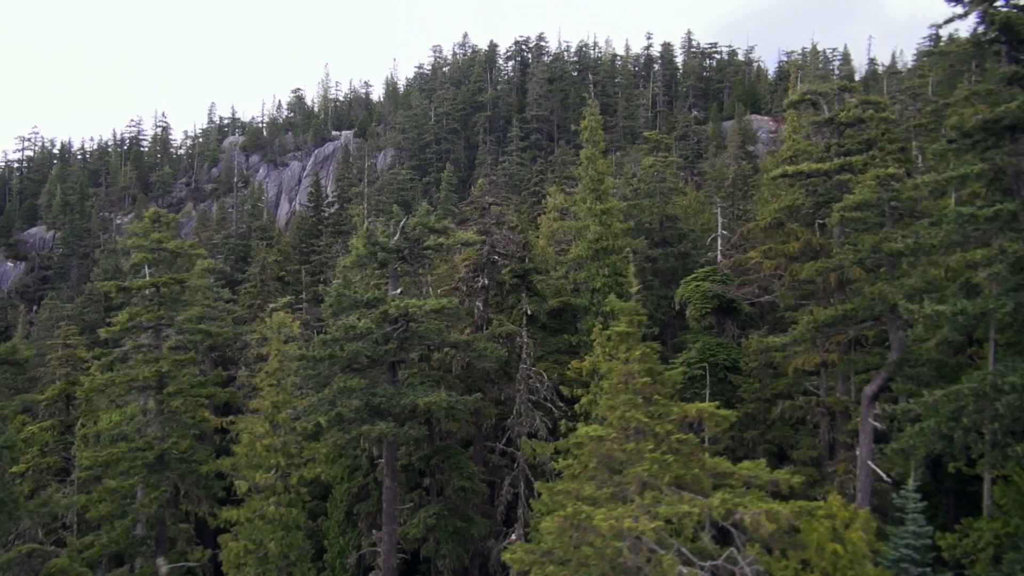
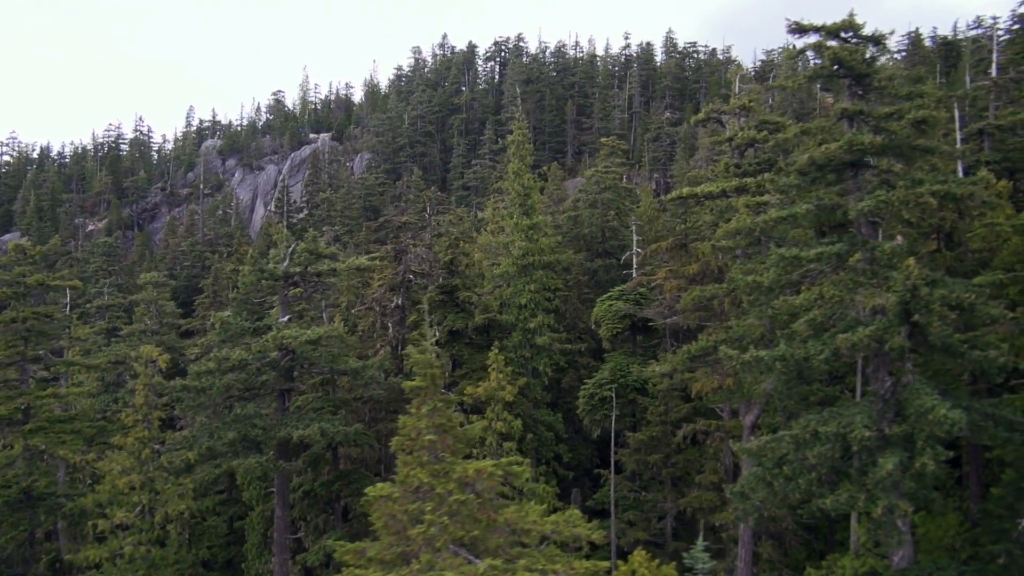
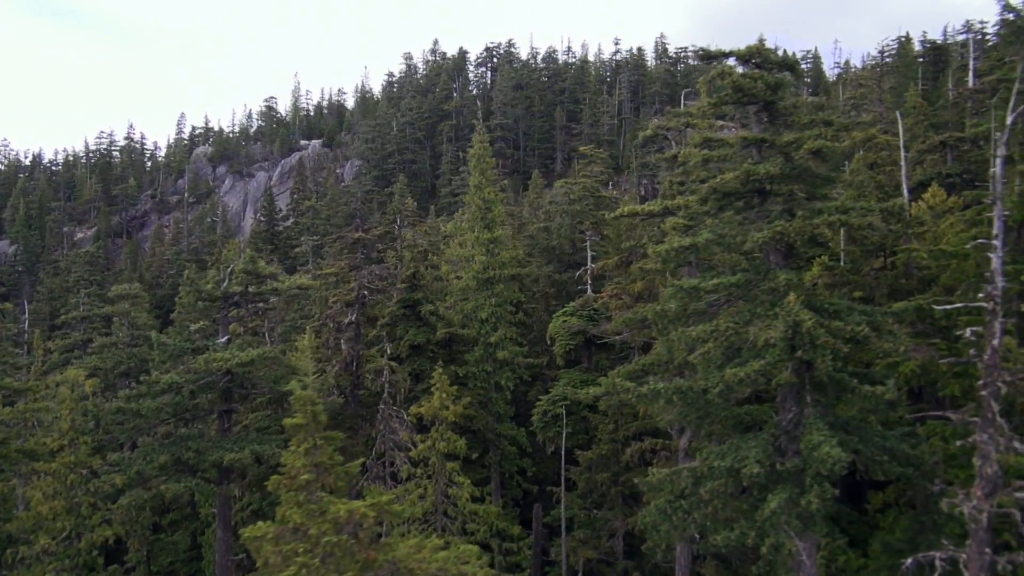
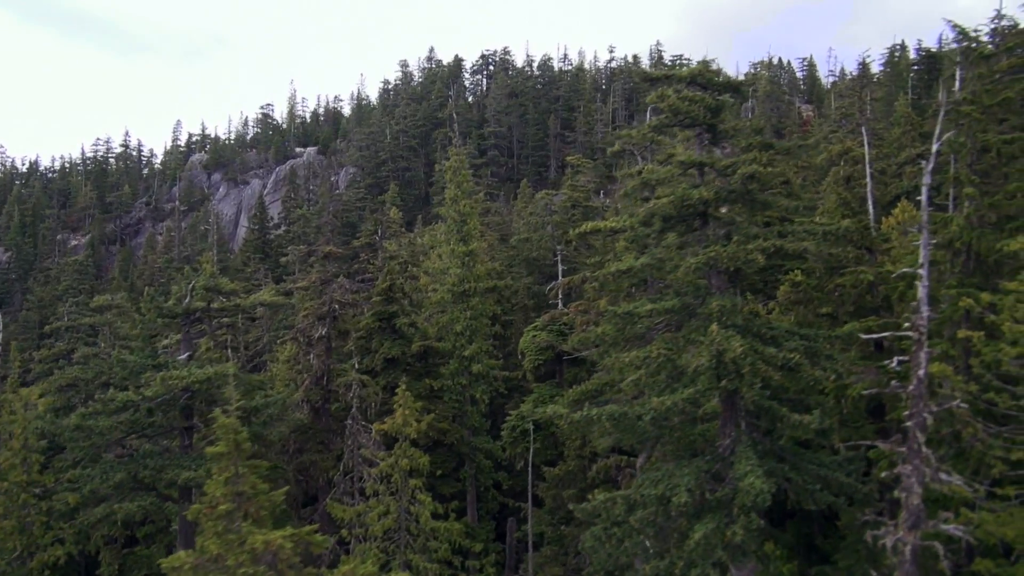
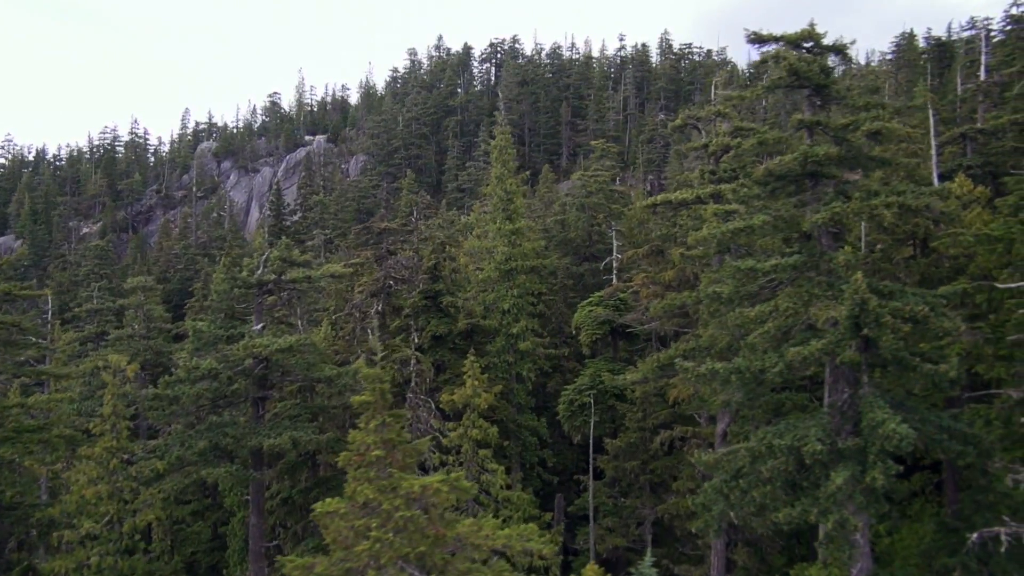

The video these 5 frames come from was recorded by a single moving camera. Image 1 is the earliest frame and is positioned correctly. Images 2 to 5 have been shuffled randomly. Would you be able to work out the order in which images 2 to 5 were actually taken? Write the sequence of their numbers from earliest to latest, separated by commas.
2, 5, 3, 4
